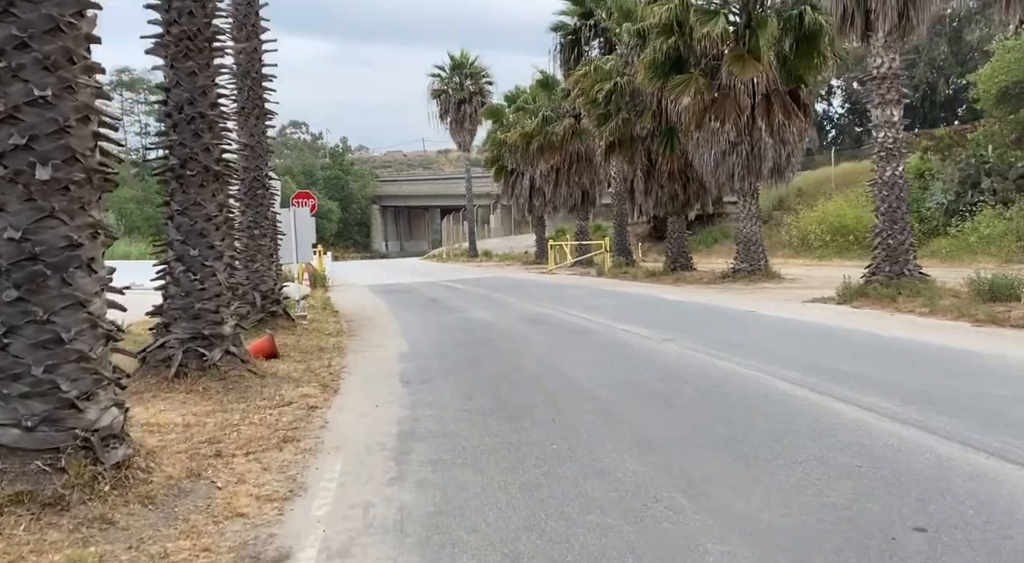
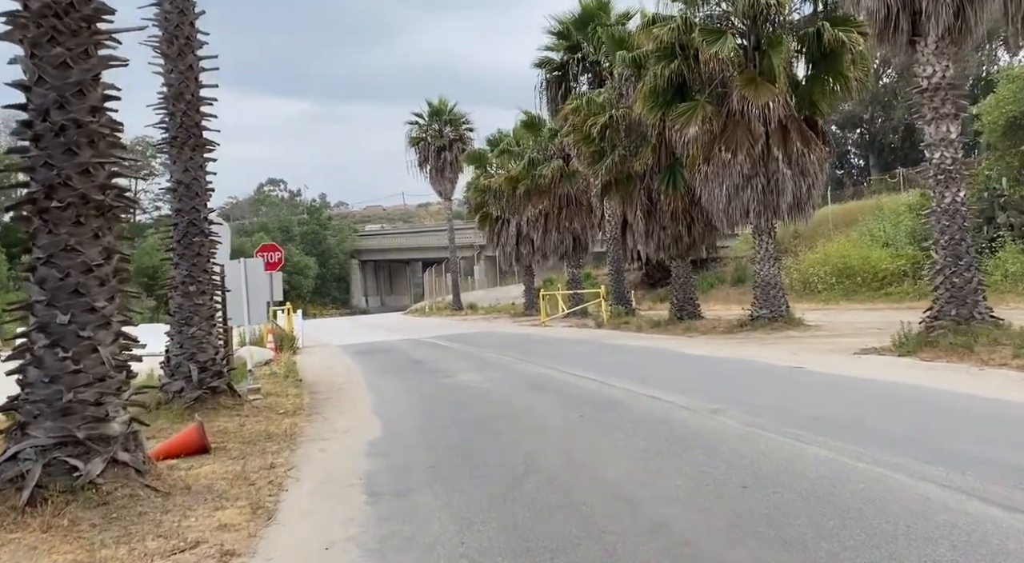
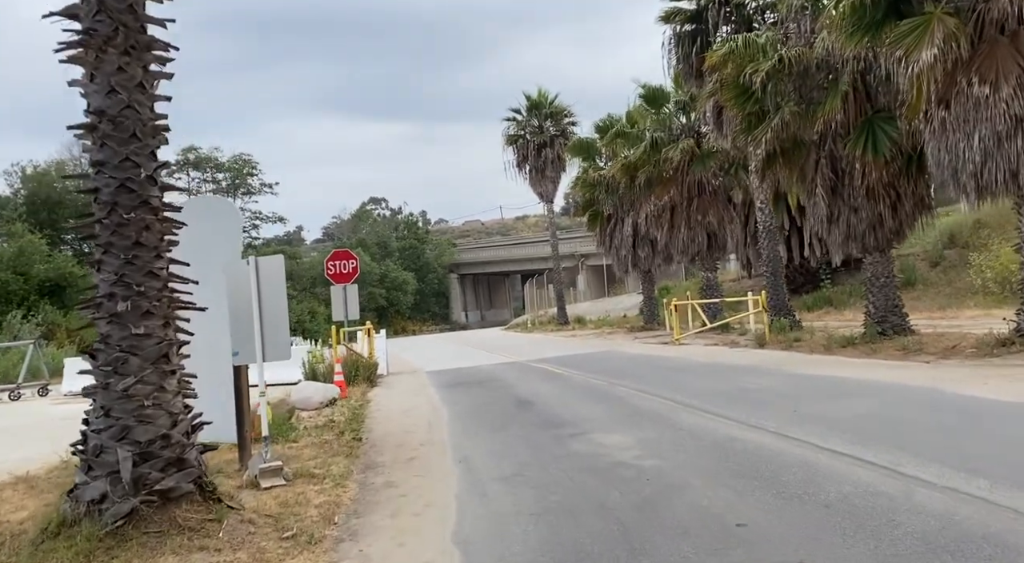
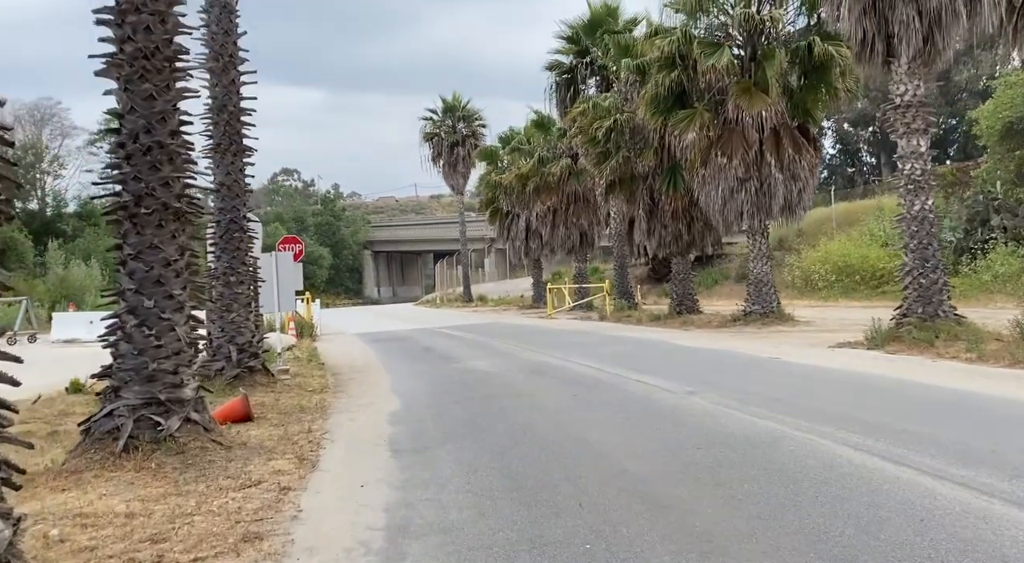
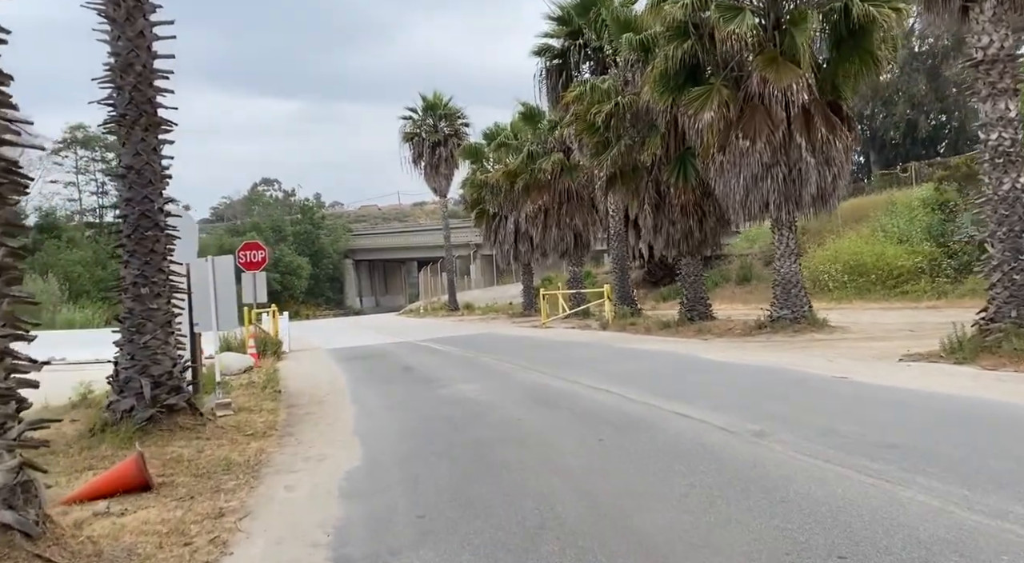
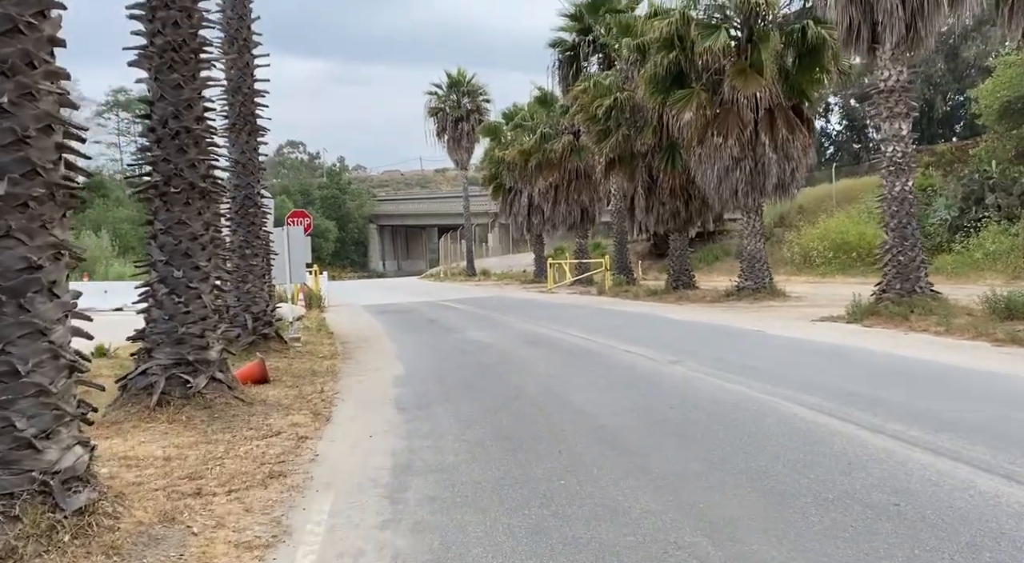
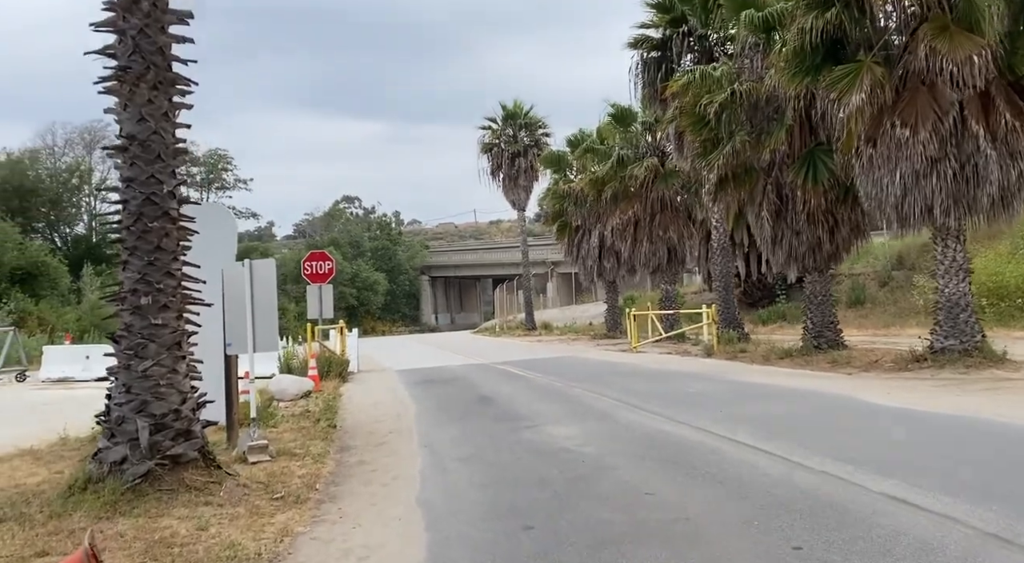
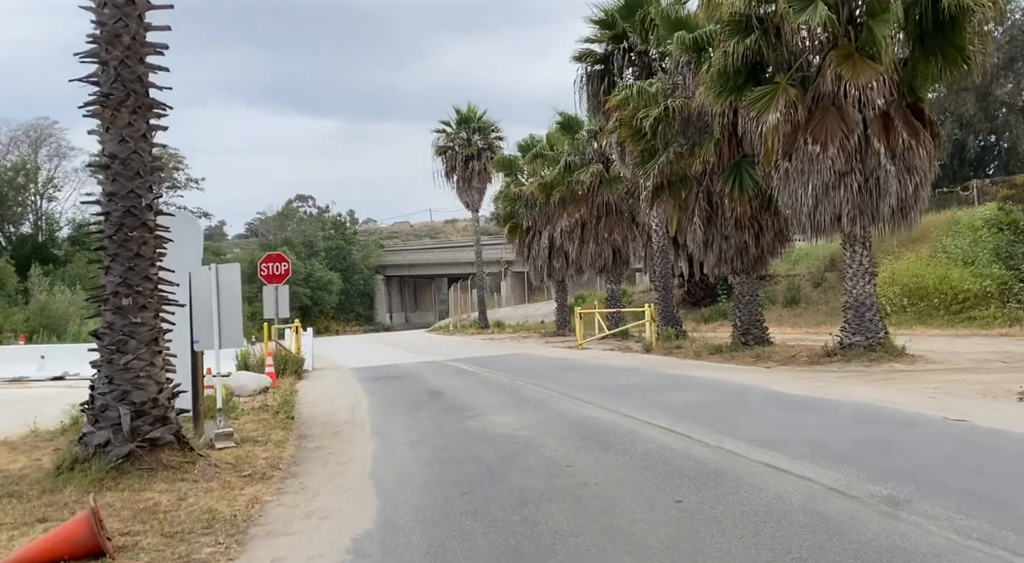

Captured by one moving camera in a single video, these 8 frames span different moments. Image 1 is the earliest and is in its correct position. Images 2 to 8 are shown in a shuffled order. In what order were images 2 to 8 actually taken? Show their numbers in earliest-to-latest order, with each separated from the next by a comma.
6, 4, 2, 5, 8, 7, 3
